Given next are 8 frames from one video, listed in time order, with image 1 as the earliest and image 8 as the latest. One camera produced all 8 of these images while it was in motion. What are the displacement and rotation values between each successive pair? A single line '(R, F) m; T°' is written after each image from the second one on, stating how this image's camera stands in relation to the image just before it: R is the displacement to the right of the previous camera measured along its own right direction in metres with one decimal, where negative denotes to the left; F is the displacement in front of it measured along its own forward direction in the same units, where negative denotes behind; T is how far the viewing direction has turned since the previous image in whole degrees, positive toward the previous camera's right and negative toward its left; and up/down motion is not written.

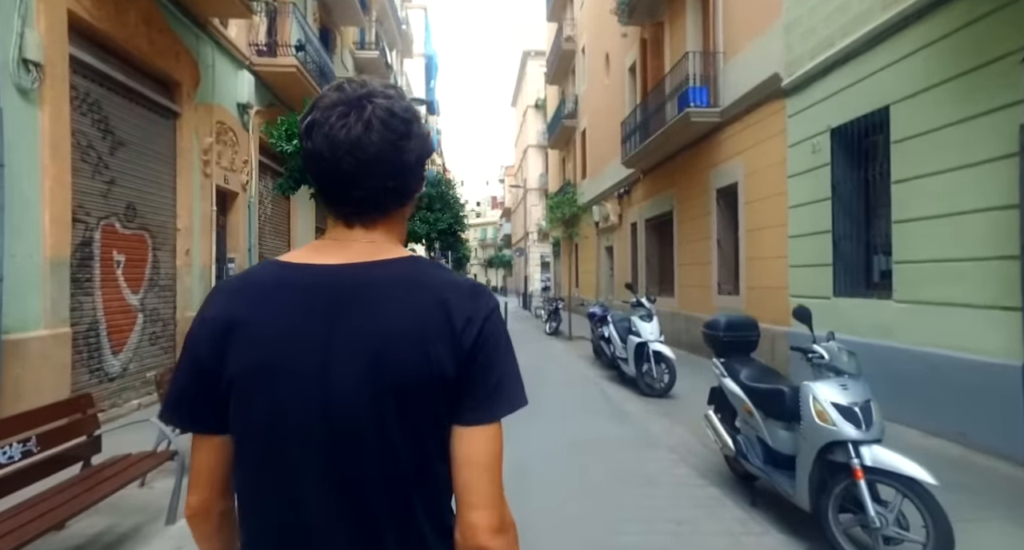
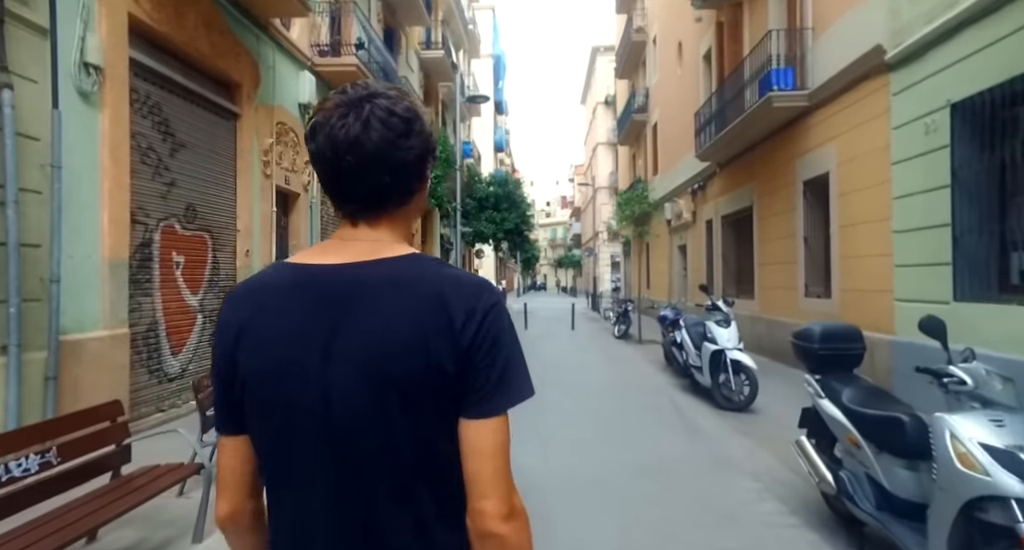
(+0.1, +0.5) m; -7°
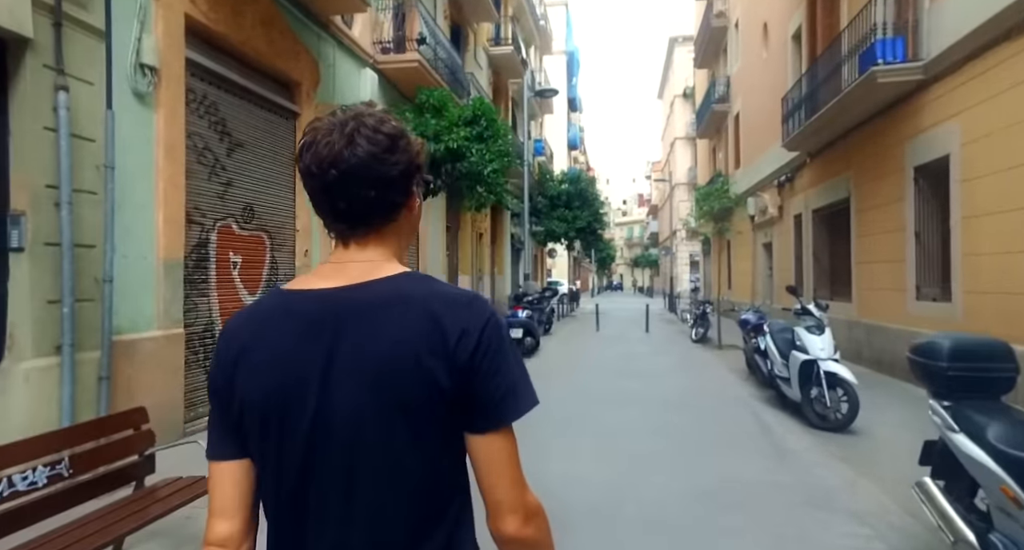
(+0.2, +0.5) m; -7°
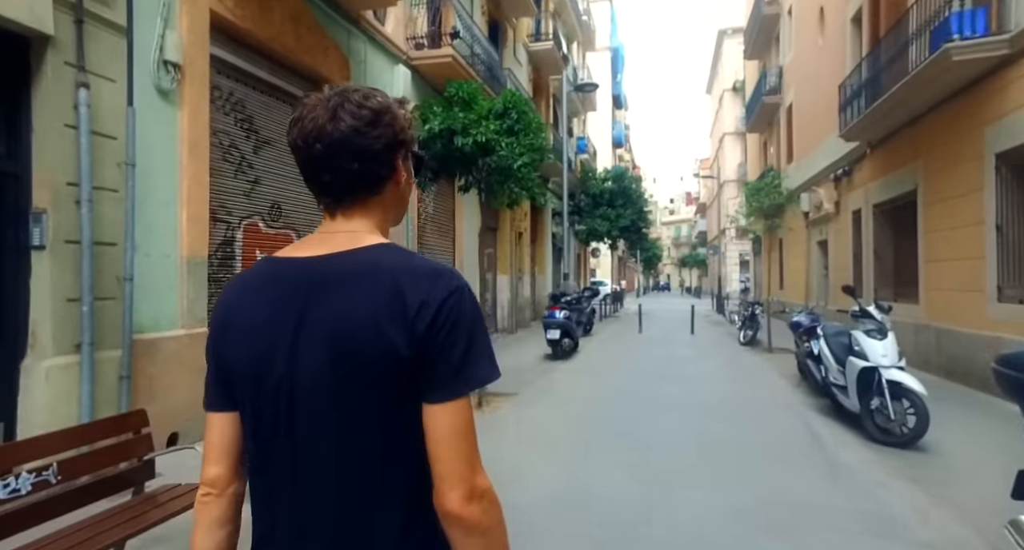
(+0.2, +0.3) m; -4°
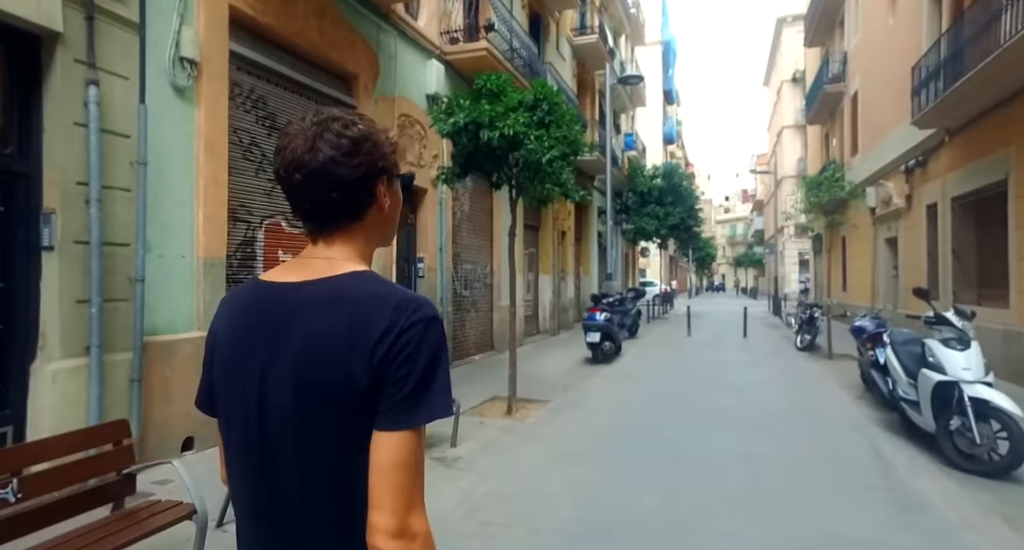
(+0.3, +0.4) m; -5°
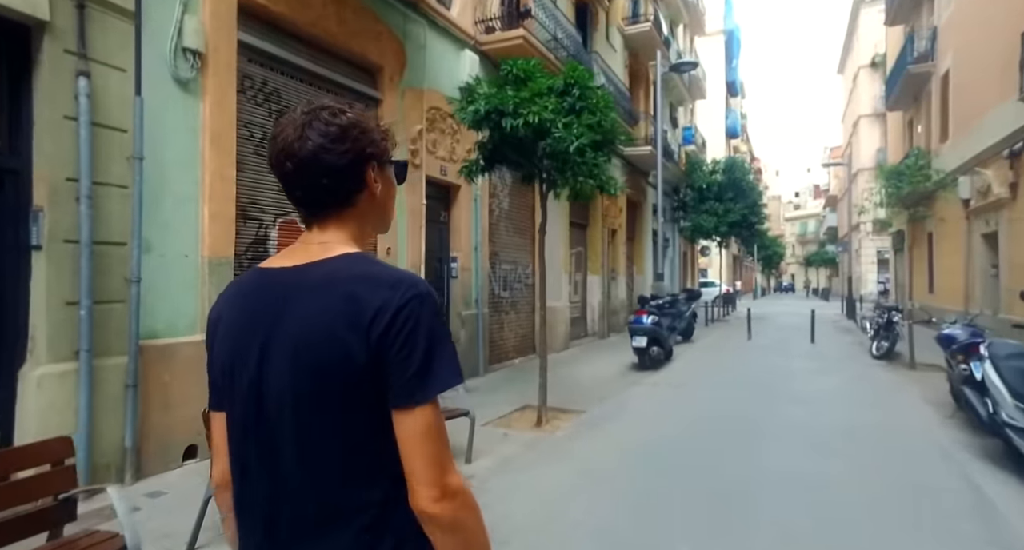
(+0.4, +0.6) m; -6°
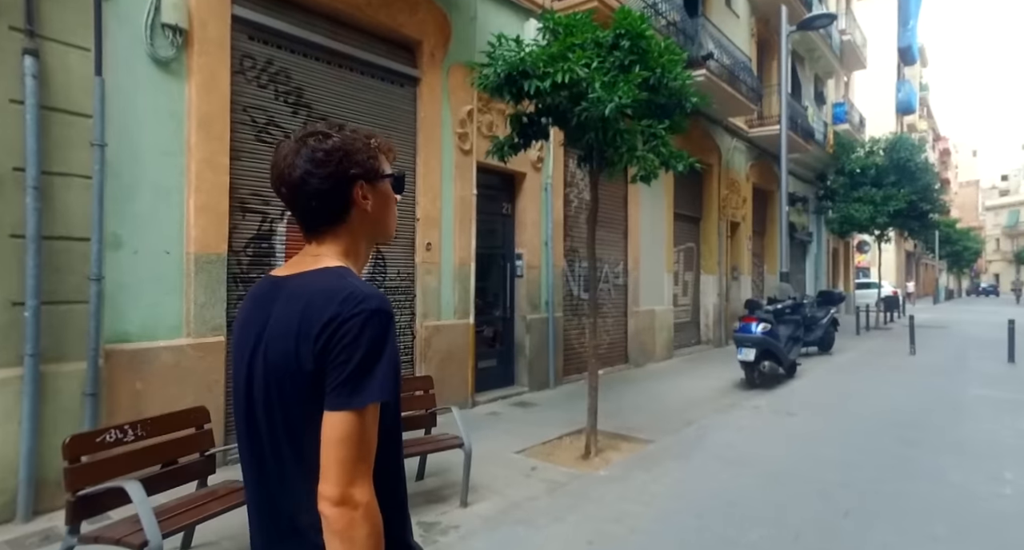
(+1.0, +1.3) m; -14°
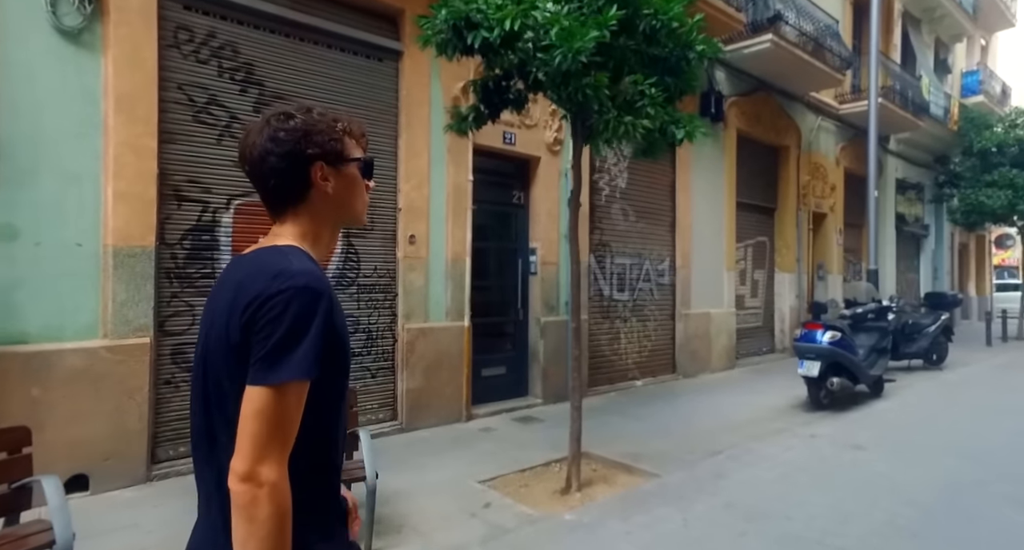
(+1.2, +1.1) m; -10°
